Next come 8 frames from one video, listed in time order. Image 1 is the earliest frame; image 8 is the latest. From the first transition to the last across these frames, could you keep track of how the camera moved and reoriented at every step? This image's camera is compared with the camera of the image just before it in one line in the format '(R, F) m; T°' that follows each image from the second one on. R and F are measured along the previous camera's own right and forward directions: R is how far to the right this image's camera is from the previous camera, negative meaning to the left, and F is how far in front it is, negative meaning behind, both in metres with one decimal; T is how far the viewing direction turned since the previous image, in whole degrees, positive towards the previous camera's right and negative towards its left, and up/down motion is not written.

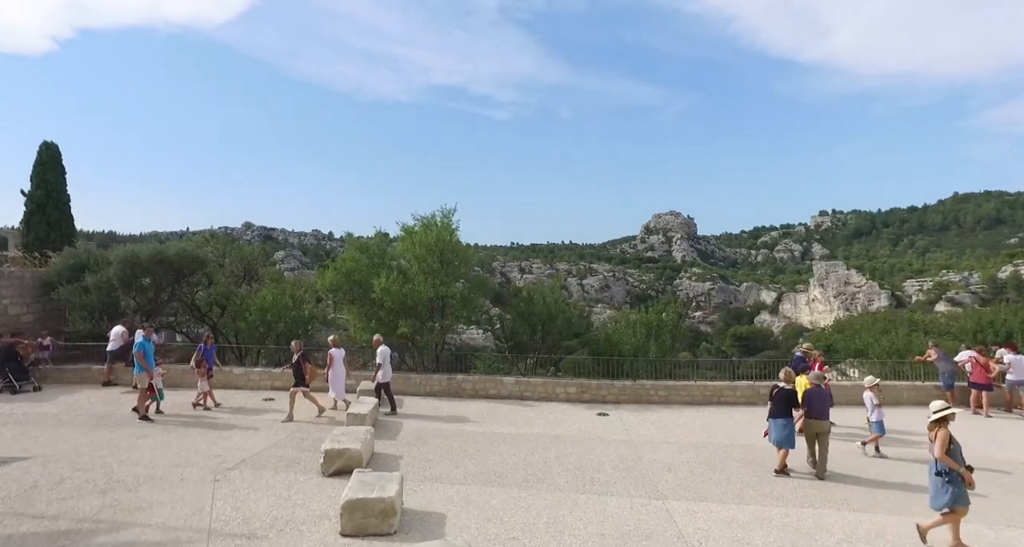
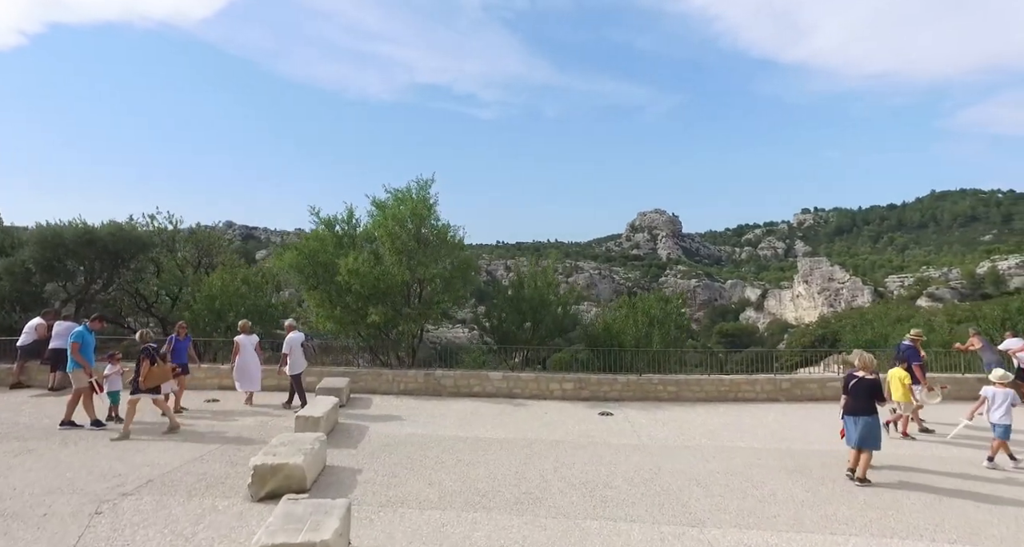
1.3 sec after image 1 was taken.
(0.0, +1.7) m; +1°
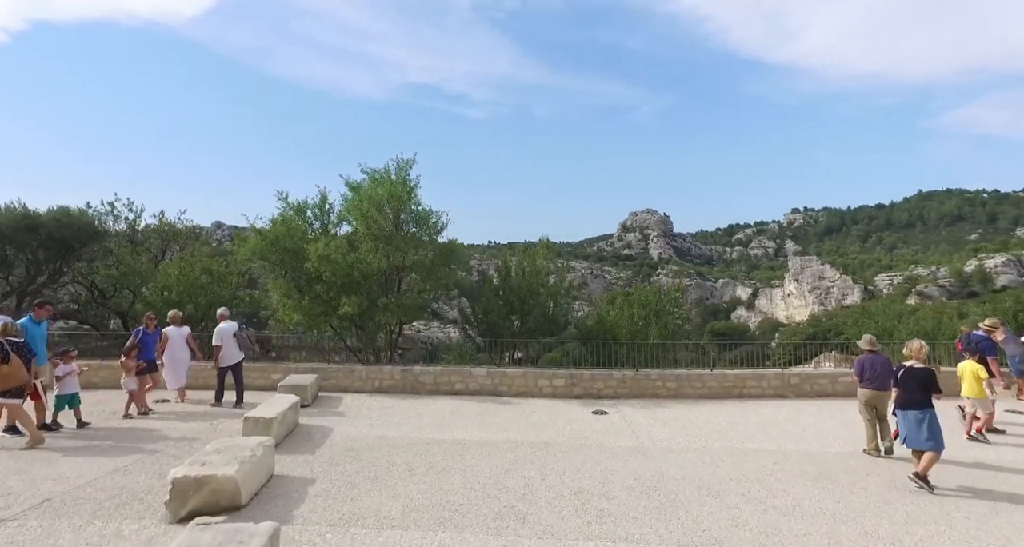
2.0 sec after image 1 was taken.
(+0.1, +1.0) m; +1°
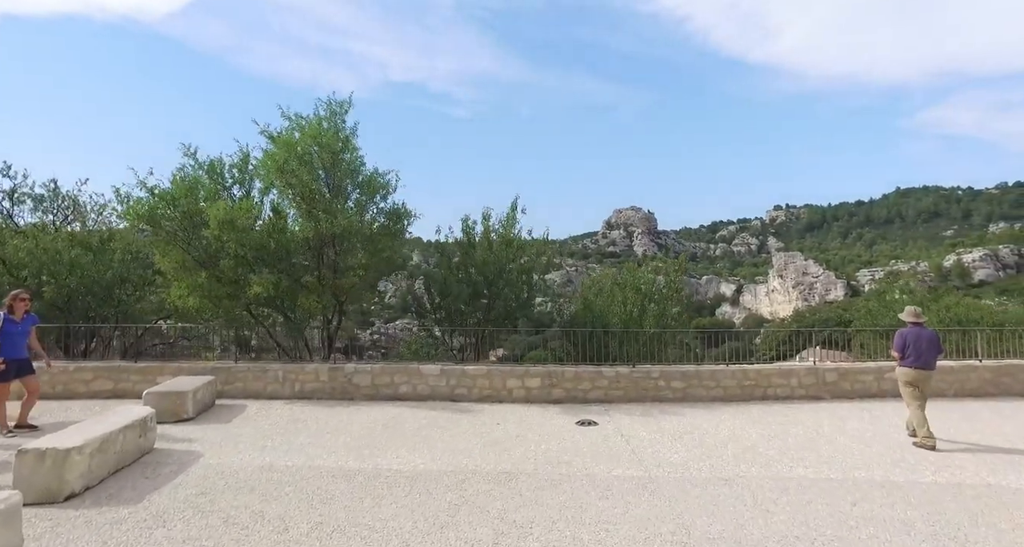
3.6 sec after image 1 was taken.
(+0.4, +2.4) m; +2°
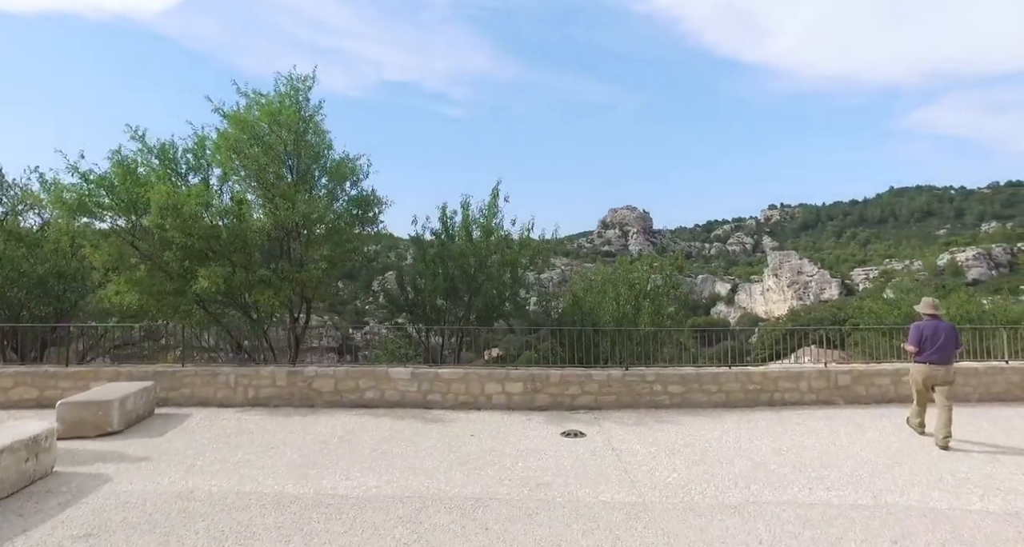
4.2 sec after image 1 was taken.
(+0.2, +0.8) m; 0°
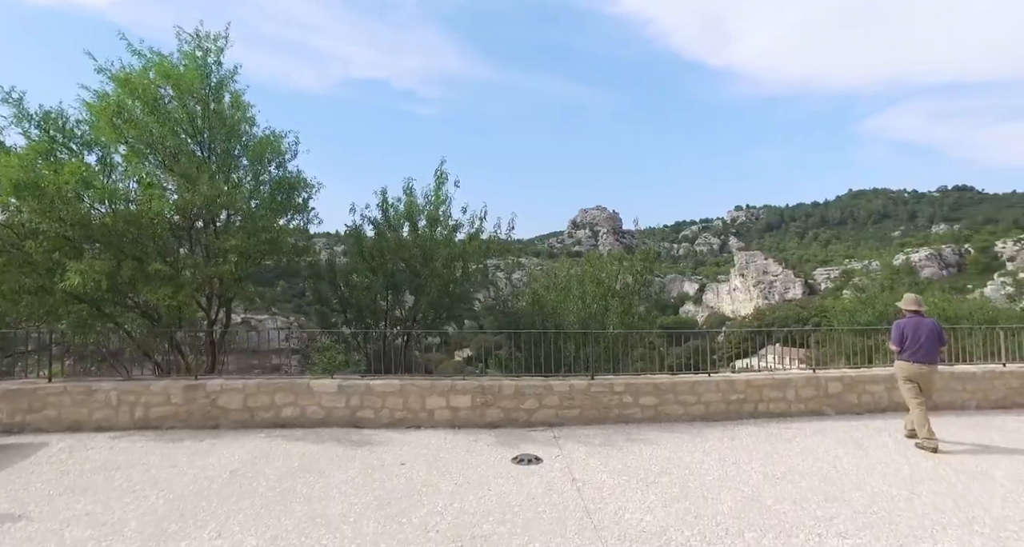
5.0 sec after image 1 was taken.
(+0.3, +1.1) m; +3°
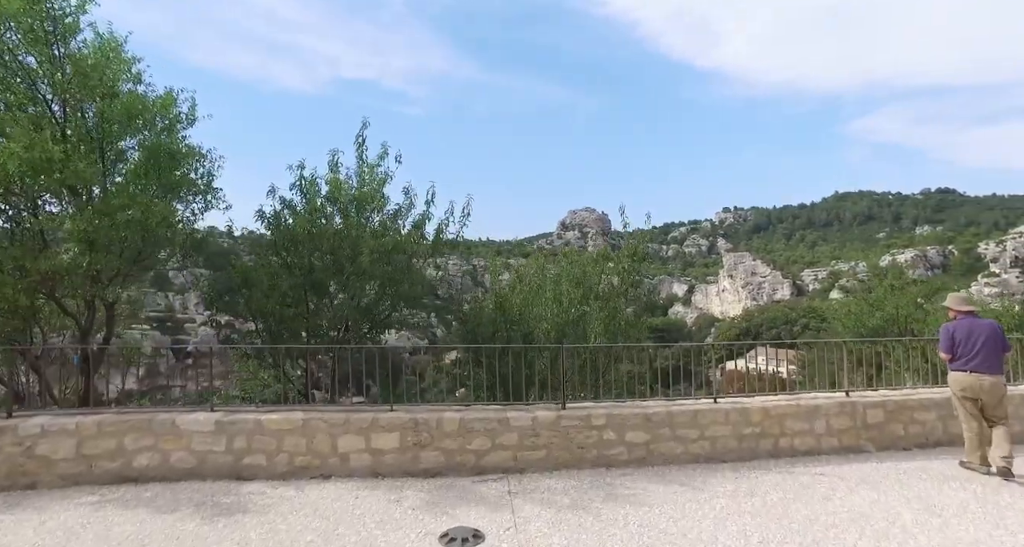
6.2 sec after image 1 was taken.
(+0.4, +1.6) m; +1°
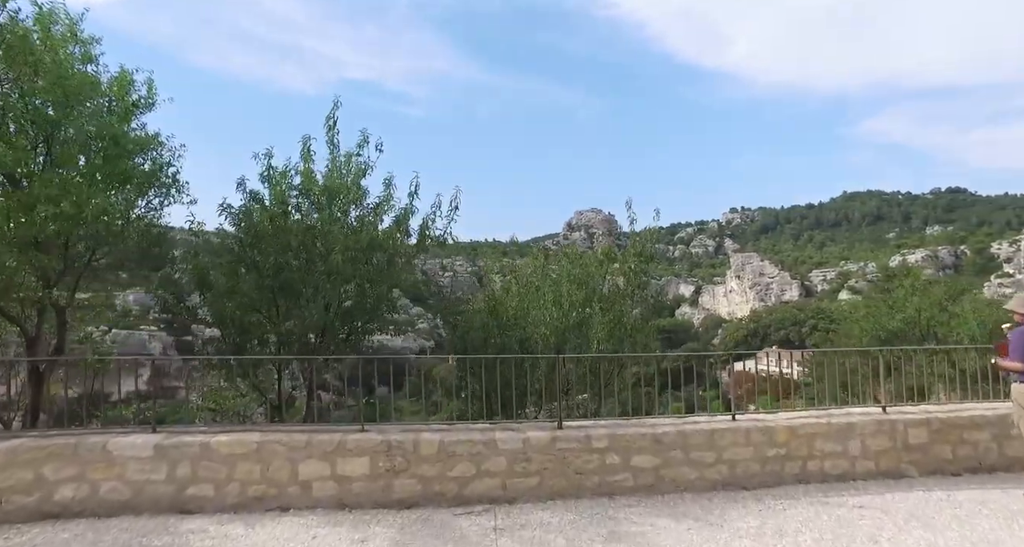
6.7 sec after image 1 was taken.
(+0.1, +0.6) m; -1°
